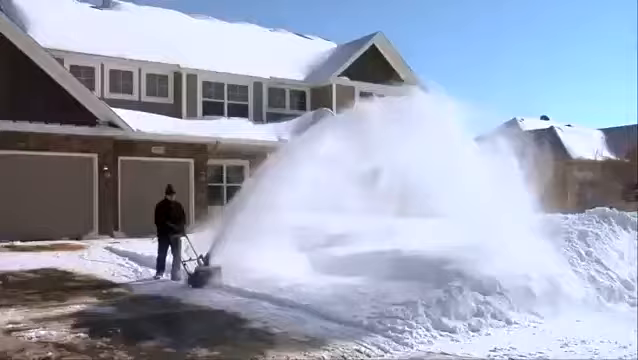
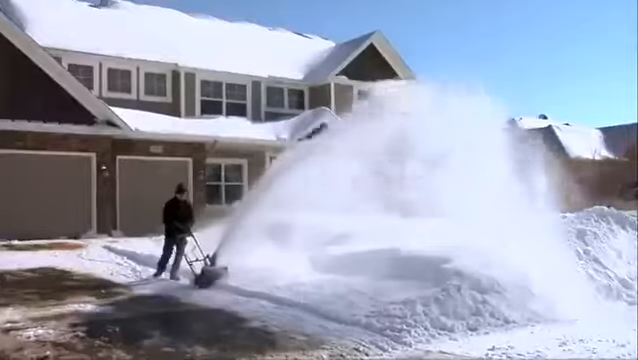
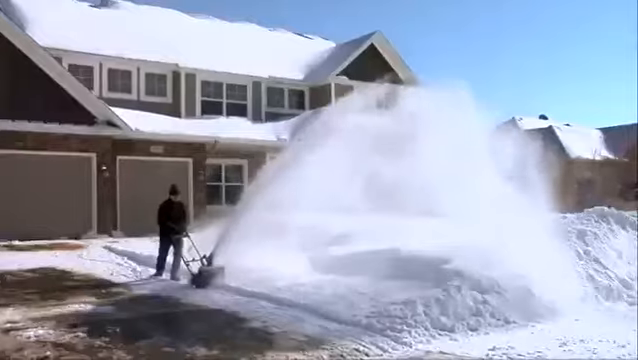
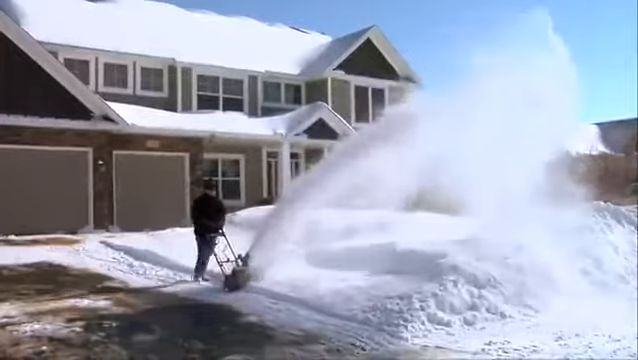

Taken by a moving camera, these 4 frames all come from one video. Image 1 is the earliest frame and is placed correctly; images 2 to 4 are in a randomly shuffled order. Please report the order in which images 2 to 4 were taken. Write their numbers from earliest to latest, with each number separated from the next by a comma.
3, 2, 4
